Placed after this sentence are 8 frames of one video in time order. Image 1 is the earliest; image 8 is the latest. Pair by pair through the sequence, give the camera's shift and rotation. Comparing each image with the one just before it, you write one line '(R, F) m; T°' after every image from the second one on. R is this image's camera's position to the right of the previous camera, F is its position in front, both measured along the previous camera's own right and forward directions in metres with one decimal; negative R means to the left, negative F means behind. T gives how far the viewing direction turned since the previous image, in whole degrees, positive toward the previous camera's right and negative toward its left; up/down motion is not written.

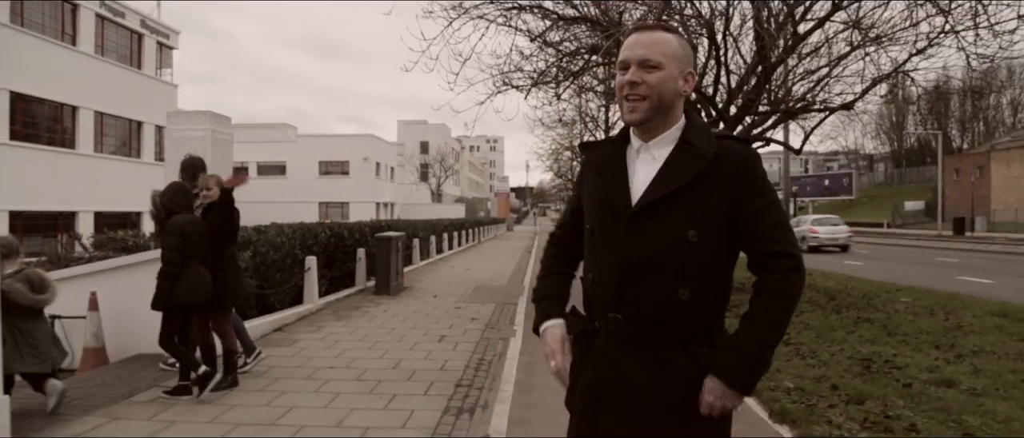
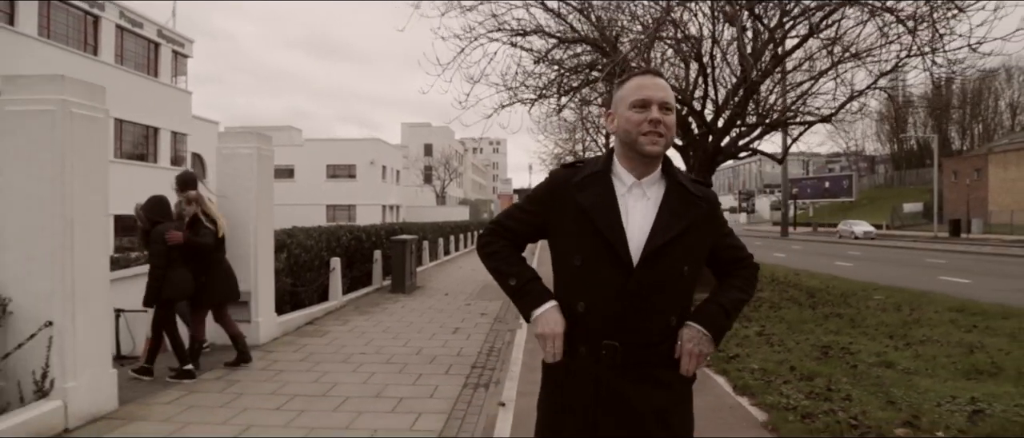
(0.0, -1.0) m; 0°
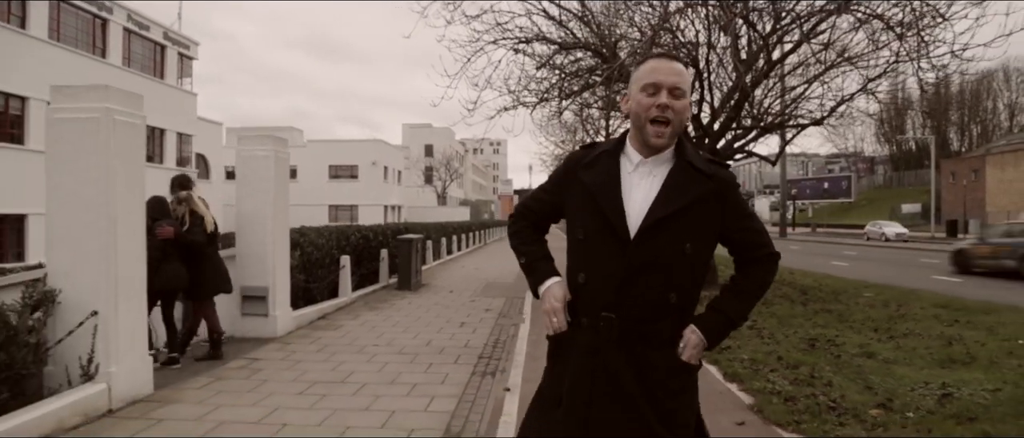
(0.0, -0.4) m; 0°
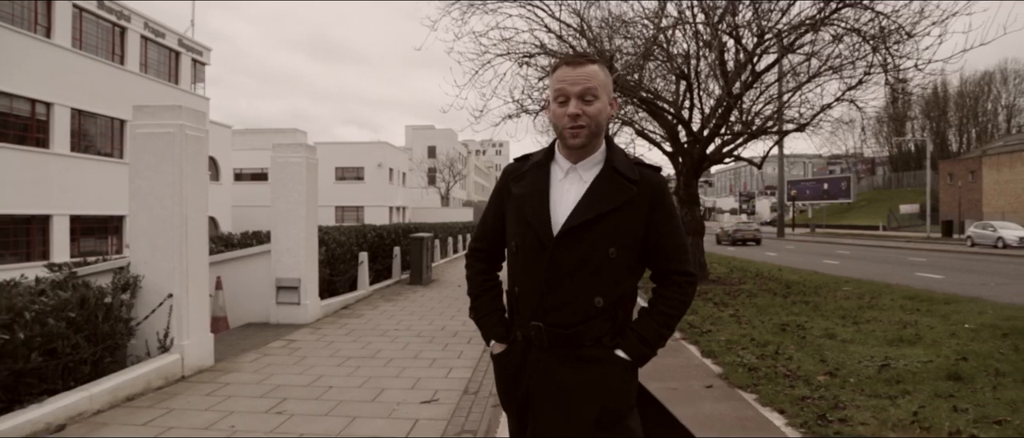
(0.0, -1.0) m; 0°
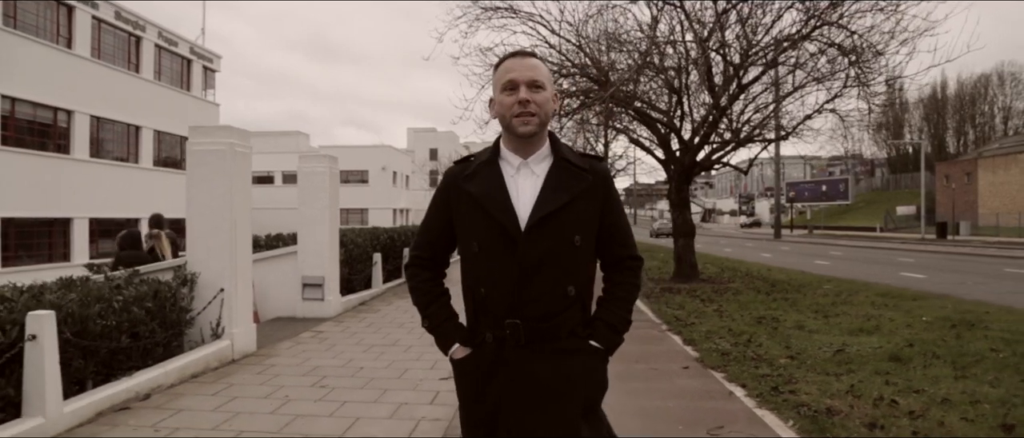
(0.0, -1.0) m; 0°
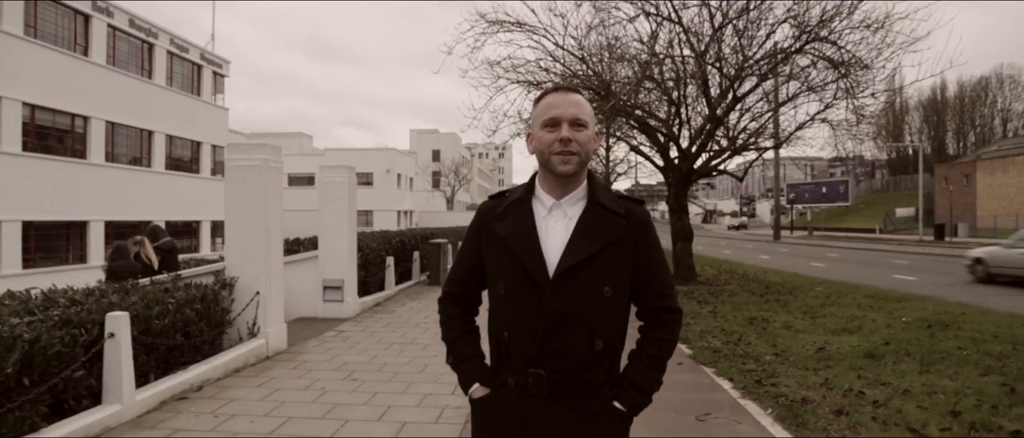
(-0.1, -0.7) m; 0°
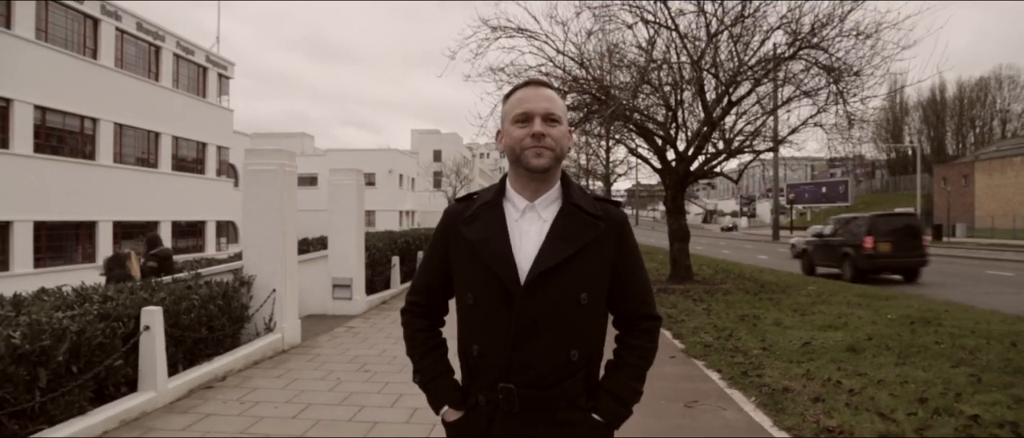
(0.0, -0.5) m; 0°
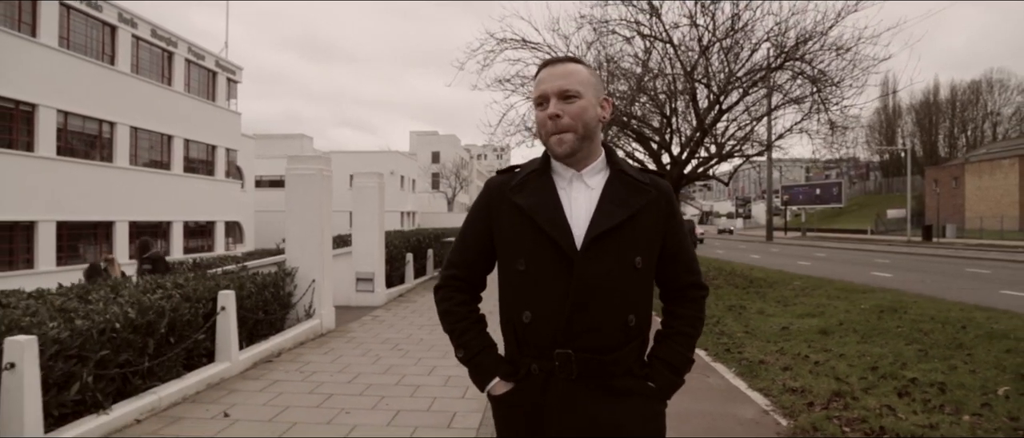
(-0.2, -1.1) m; 0°
